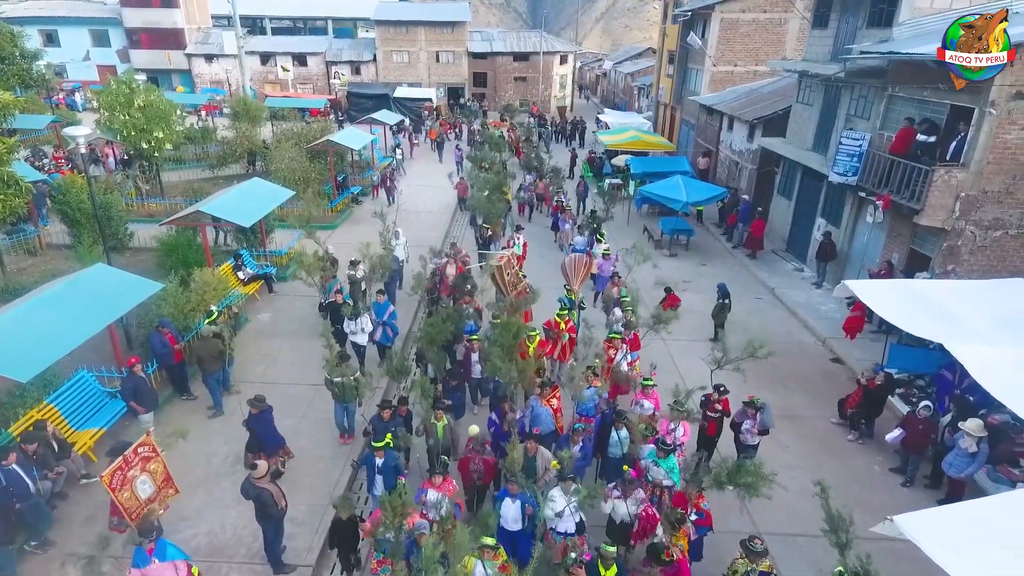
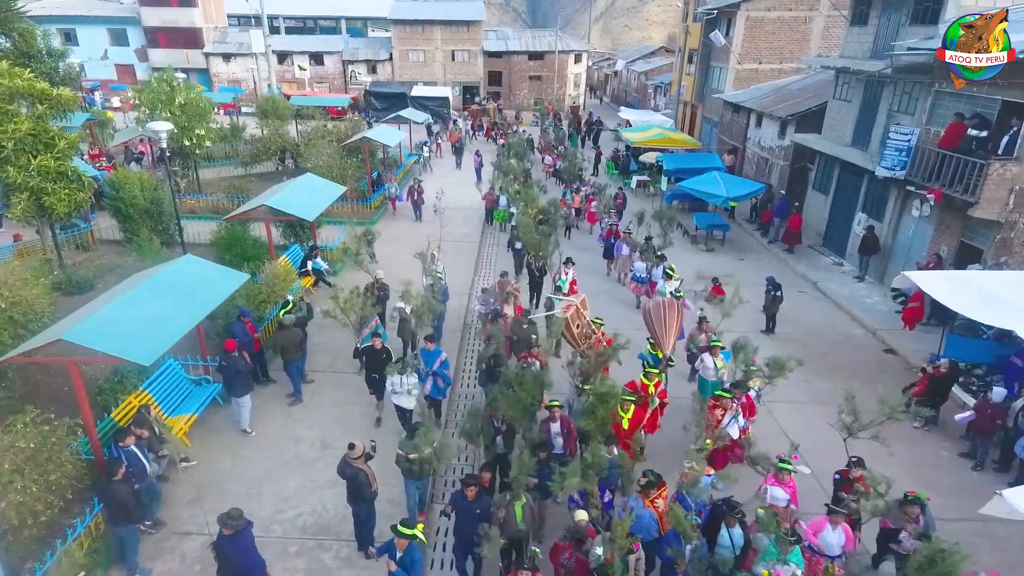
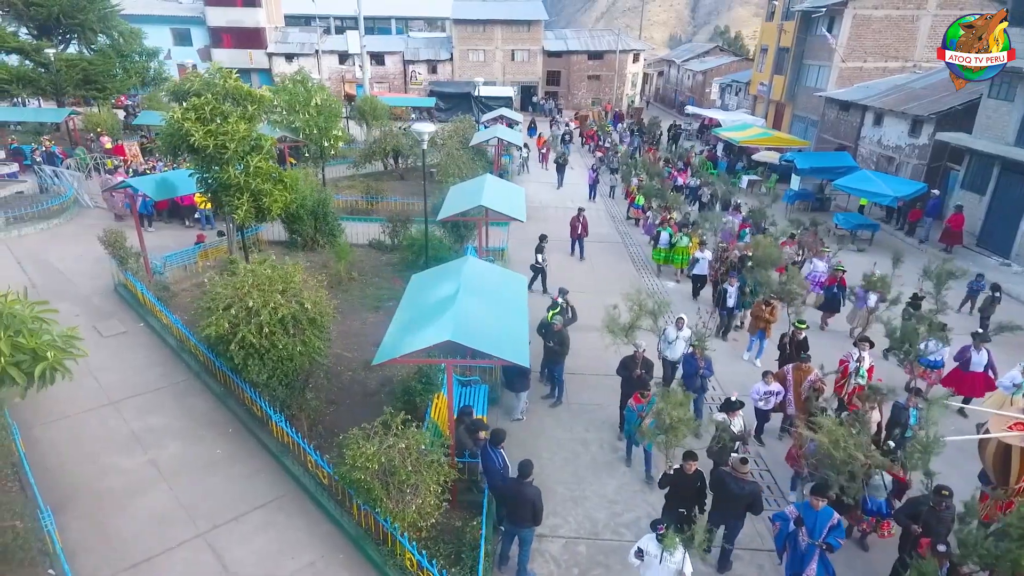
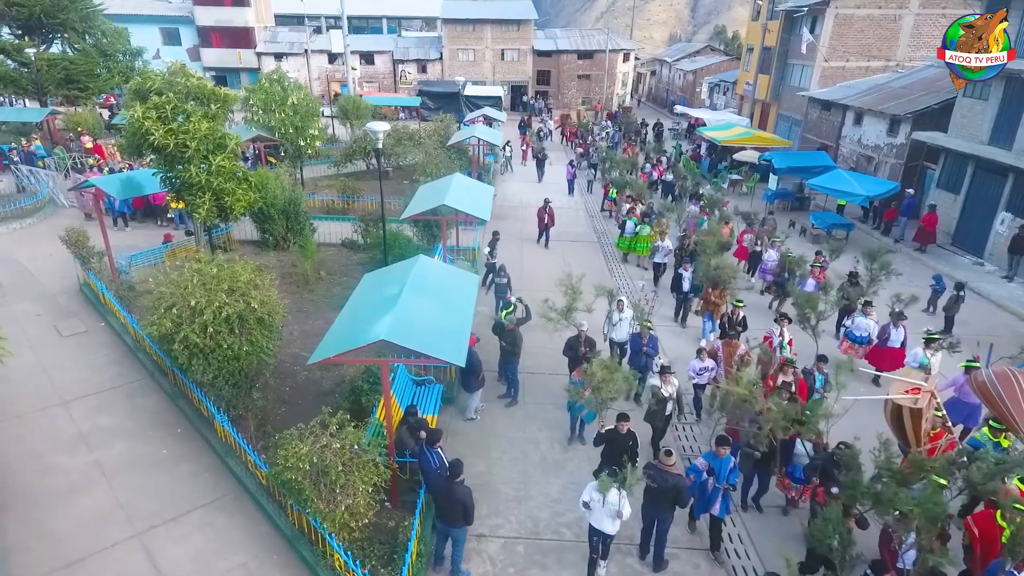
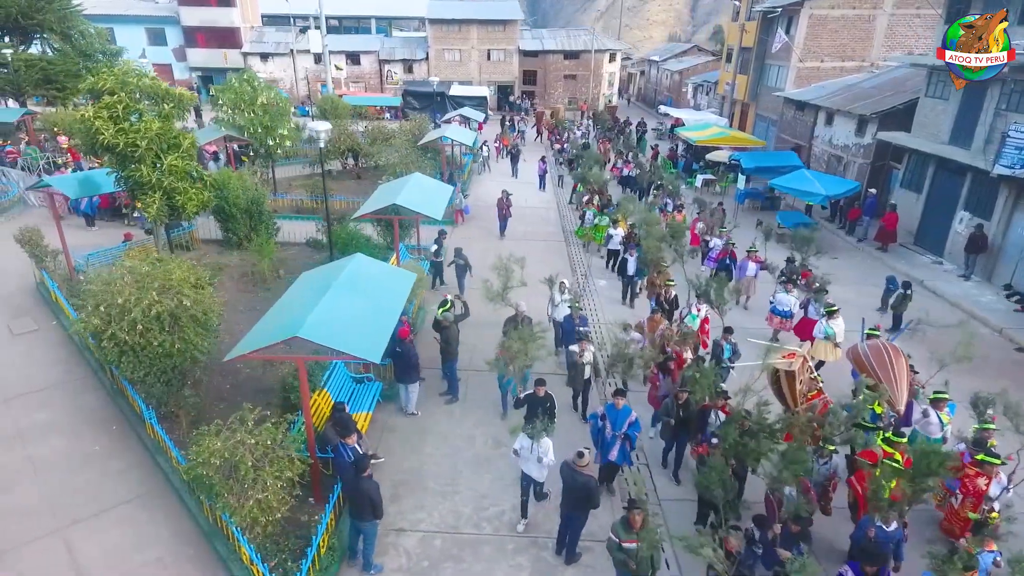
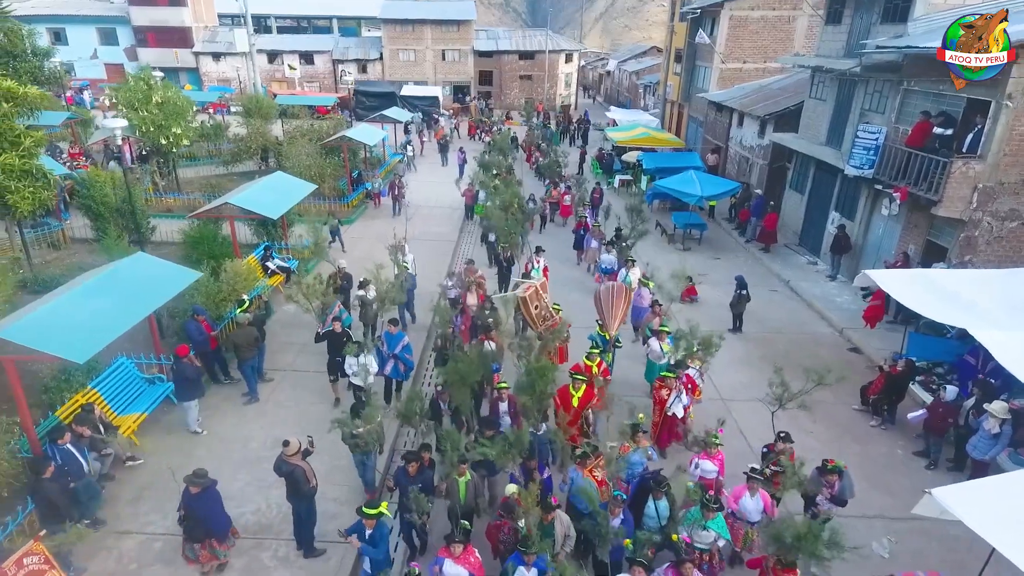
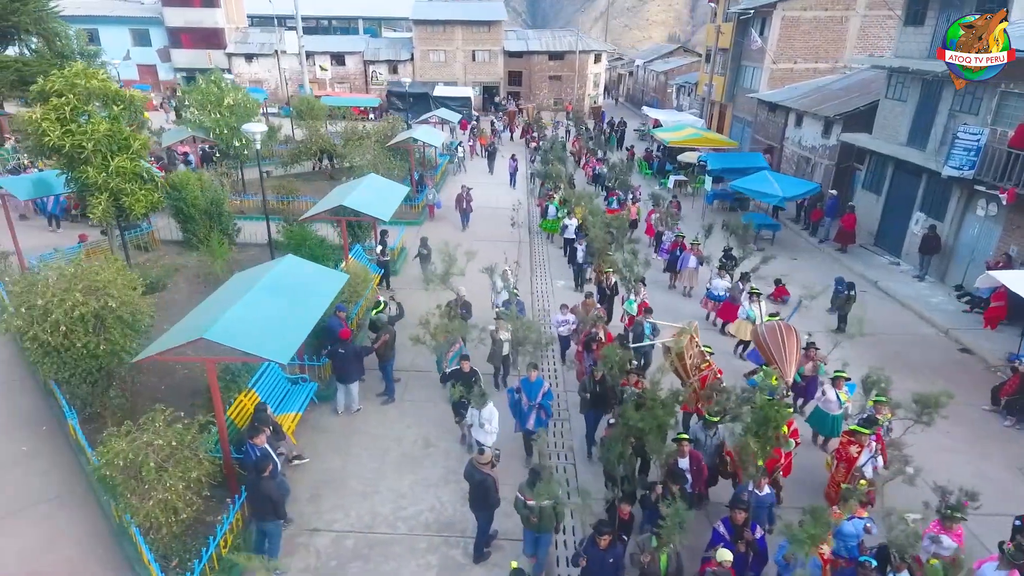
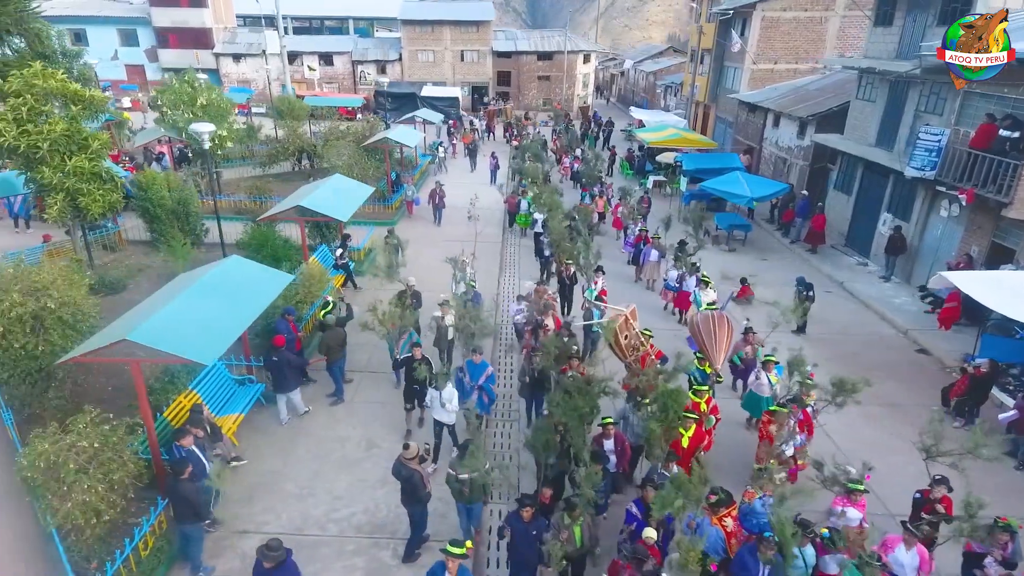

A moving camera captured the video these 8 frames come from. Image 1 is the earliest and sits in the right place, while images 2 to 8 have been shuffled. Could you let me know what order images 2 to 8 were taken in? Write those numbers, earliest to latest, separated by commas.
6, 2, 8, 7, 5, 4, 3
